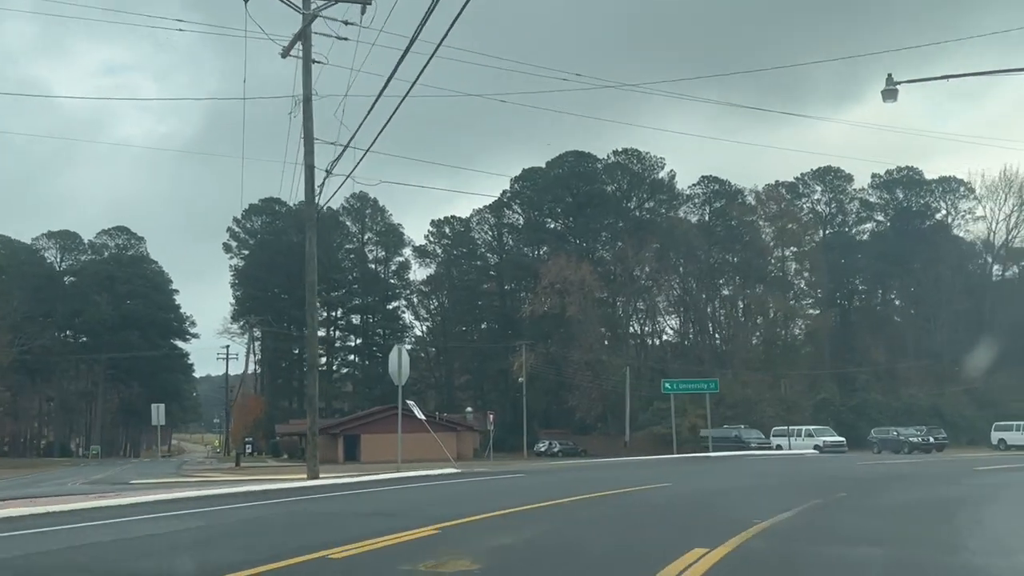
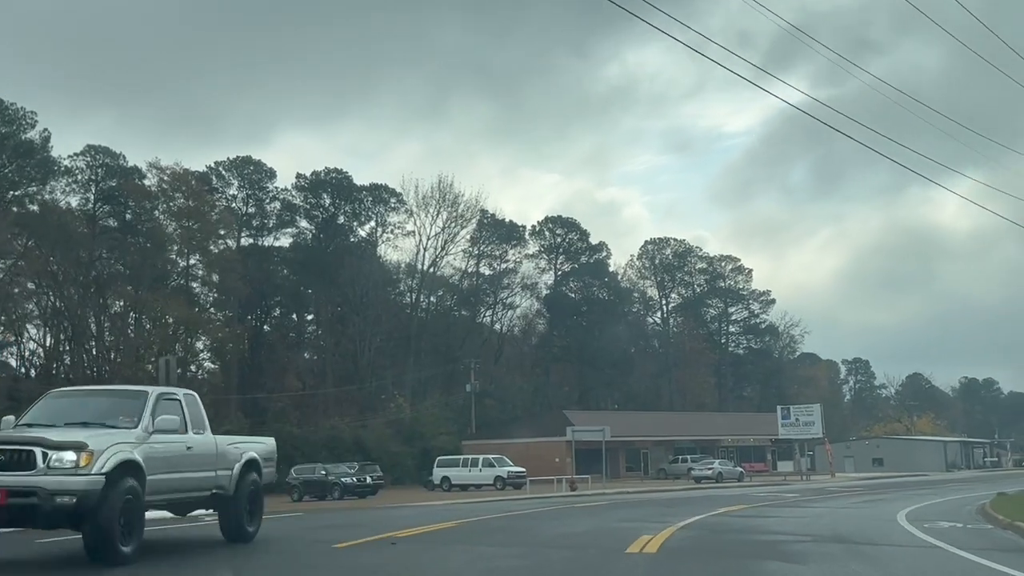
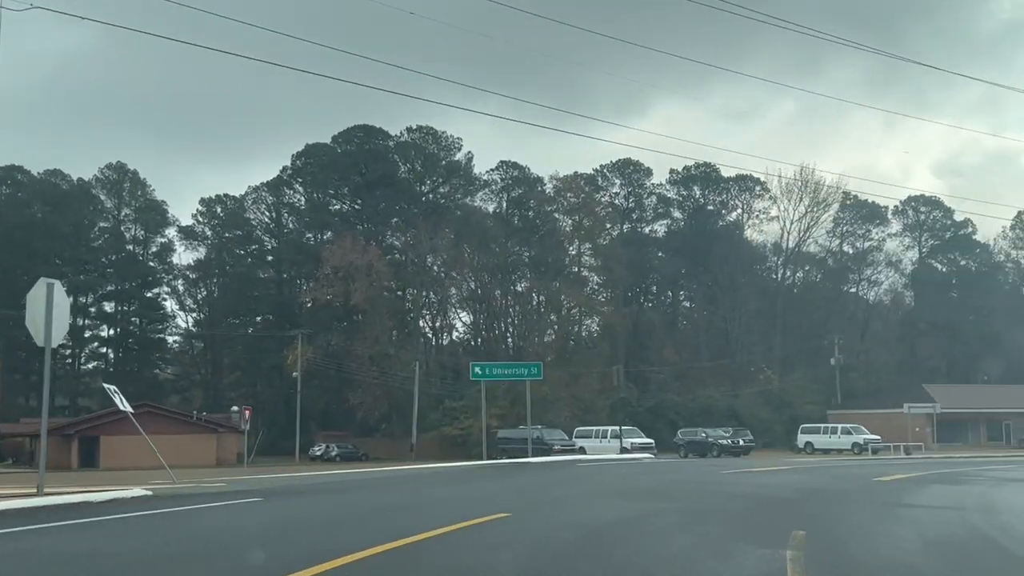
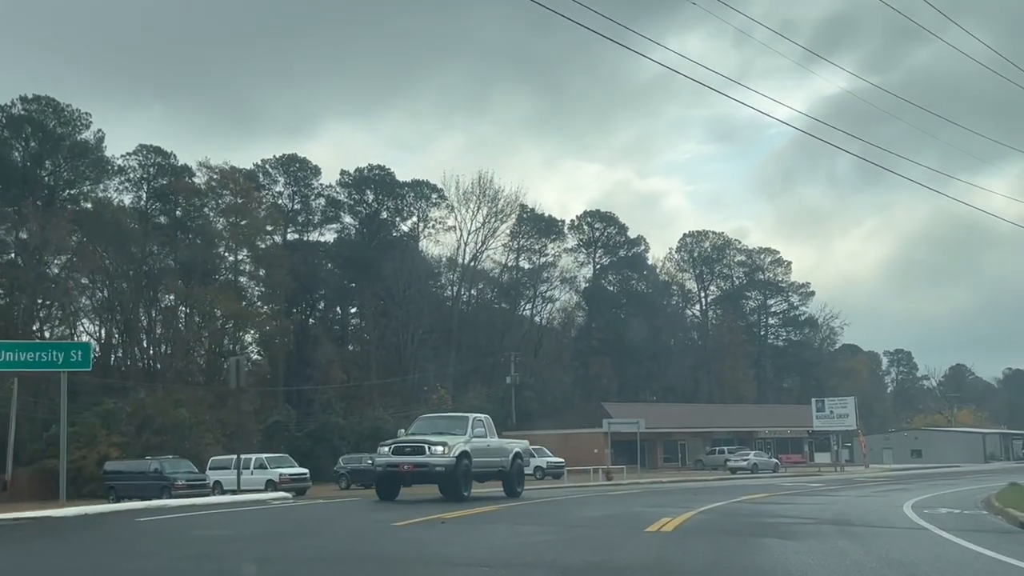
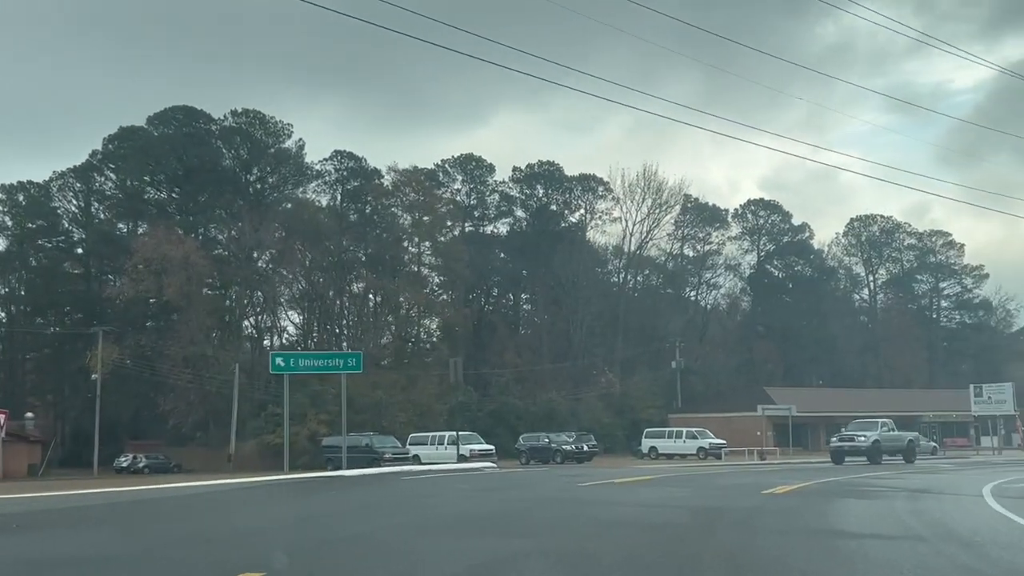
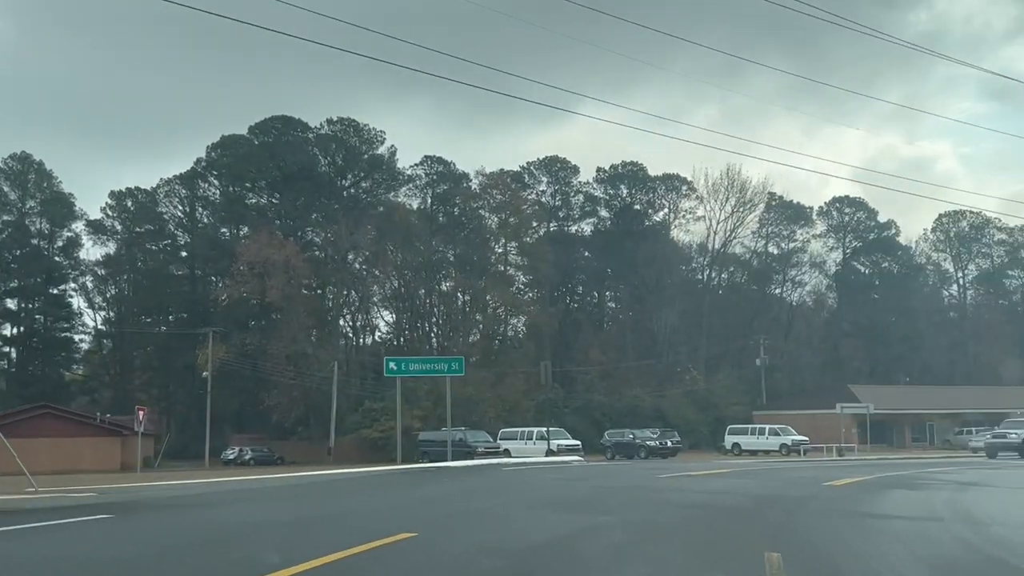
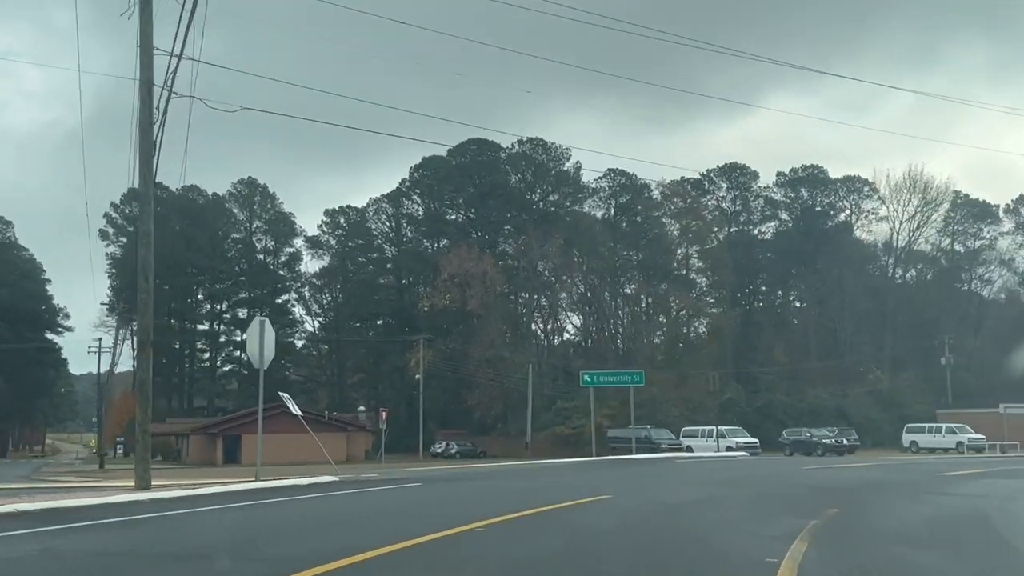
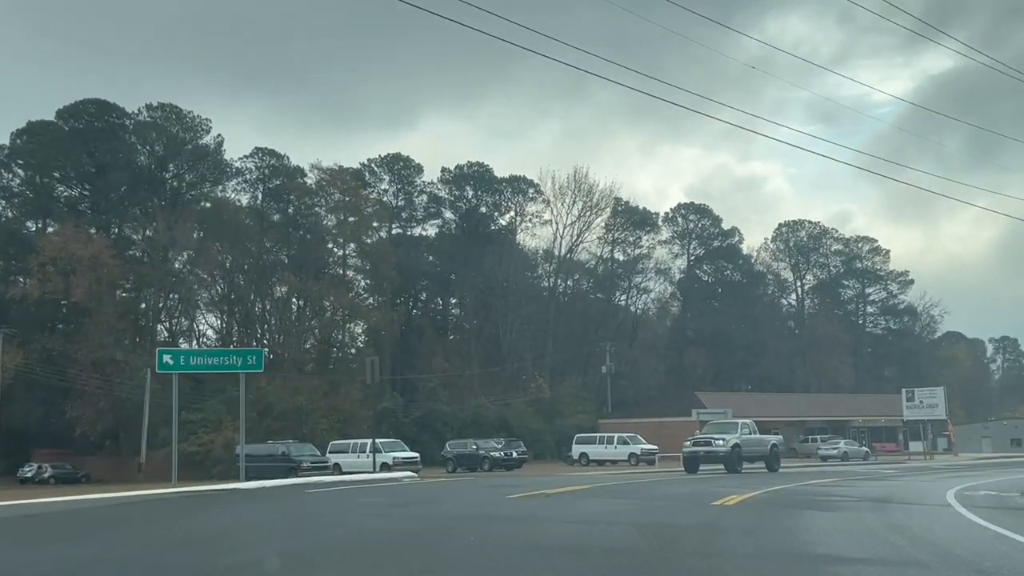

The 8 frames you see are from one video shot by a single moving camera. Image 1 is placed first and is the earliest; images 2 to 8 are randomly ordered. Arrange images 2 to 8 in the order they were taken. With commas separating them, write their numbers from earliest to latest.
7, 3, 6, 5, 8, 4, 2
